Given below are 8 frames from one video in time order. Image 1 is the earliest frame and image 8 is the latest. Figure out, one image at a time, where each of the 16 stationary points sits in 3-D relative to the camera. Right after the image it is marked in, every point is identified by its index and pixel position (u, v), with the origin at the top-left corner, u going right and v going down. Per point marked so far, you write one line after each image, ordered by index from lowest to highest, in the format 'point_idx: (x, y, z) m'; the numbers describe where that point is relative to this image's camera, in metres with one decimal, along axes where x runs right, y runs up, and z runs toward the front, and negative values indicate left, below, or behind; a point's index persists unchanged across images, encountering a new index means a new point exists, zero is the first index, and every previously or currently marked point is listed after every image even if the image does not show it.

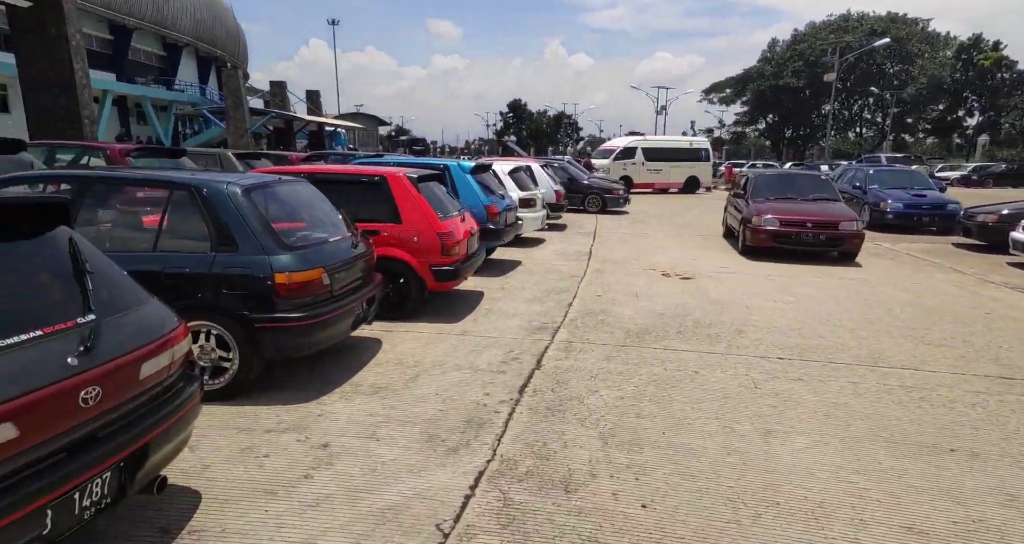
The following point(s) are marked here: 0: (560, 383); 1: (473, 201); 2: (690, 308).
0: (+0.3, -0.8, +4.3) m
1: (-0.6, +1.0, +8.4) m
2: (+1.9, -0.4, +6.6) m
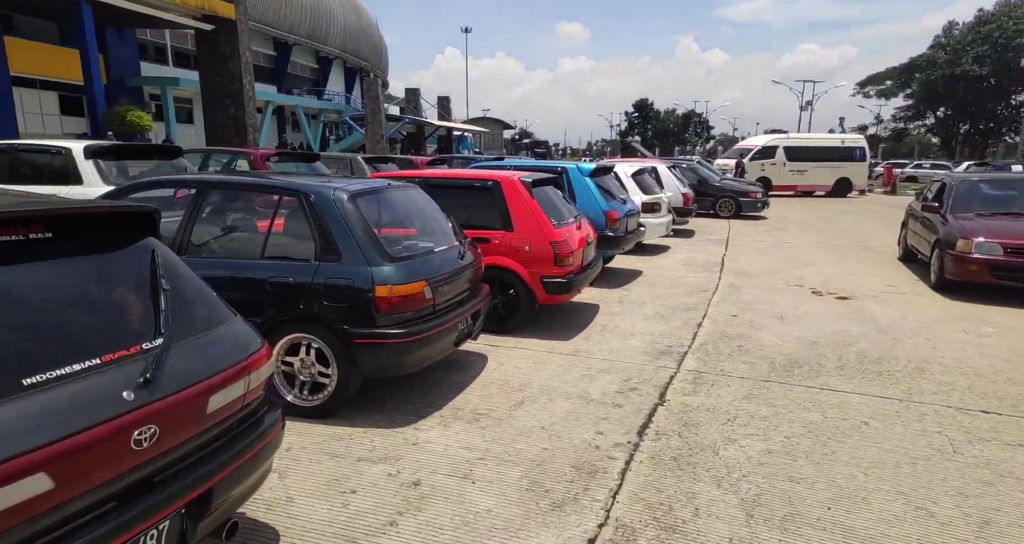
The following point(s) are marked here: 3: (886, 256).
0: (+1.1, -0.9, +3.7) m
1: (+1.0, +0.9, +7.9) m
2: (+3.1, -0.6, +5.6) m
3: (+6.3, +0.3, +10.2) m
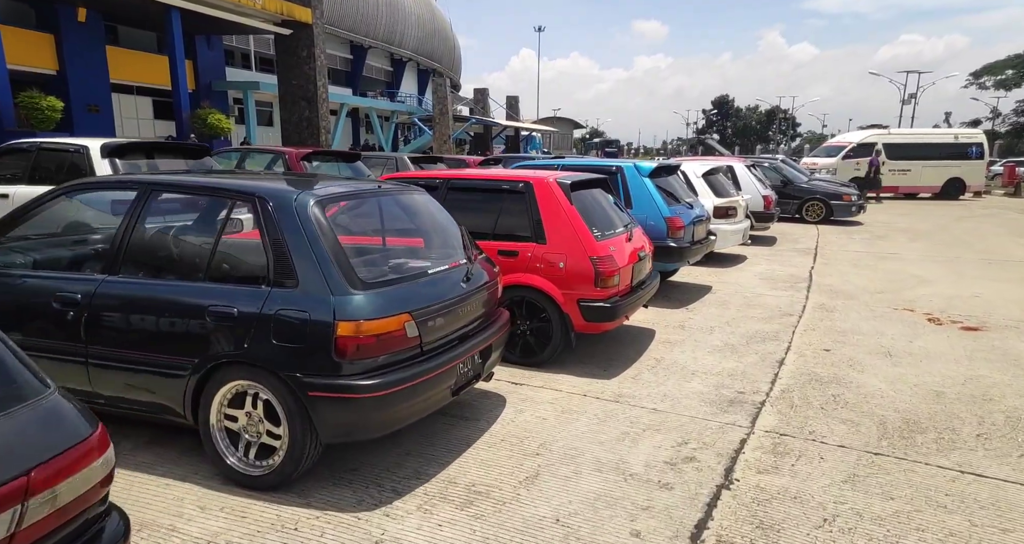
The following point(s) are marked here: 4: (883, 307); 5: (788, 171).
0: (+1.1, -1.1, +2.6) m
1: (+1.6, +0.7, +6.8) m
2: (+3.3, -0.8, +4.3) m
3: (+7.1, 0.0, +8.5) m
4: (+4.1, -0.4, +6.7) m
5: (+7.4, +2.7, +16.1) m
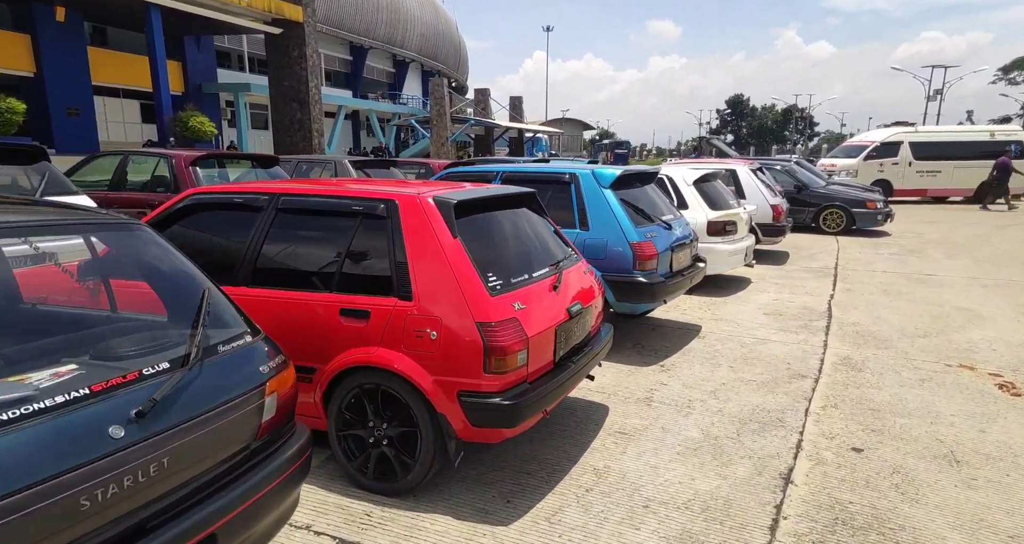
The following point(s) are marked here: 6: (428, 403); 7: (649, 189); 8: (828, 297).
0: (+0.3, -1.5, +0.9) m
1: (+0.9, +0.3, +5.1) m
2: (+2.6, -1.2, +2.5) m
3: (+6.4, -0.4, +6.6) m
4: (+3.4, -0.7, +4.9) m
5: (+6.9, +2.3, +14.3) m
6: (-0.4, -0.6, +2.8) m
7: (+1.4, +0.8, +5.9) m
8: (+4.0, -0.4, +7.6) m
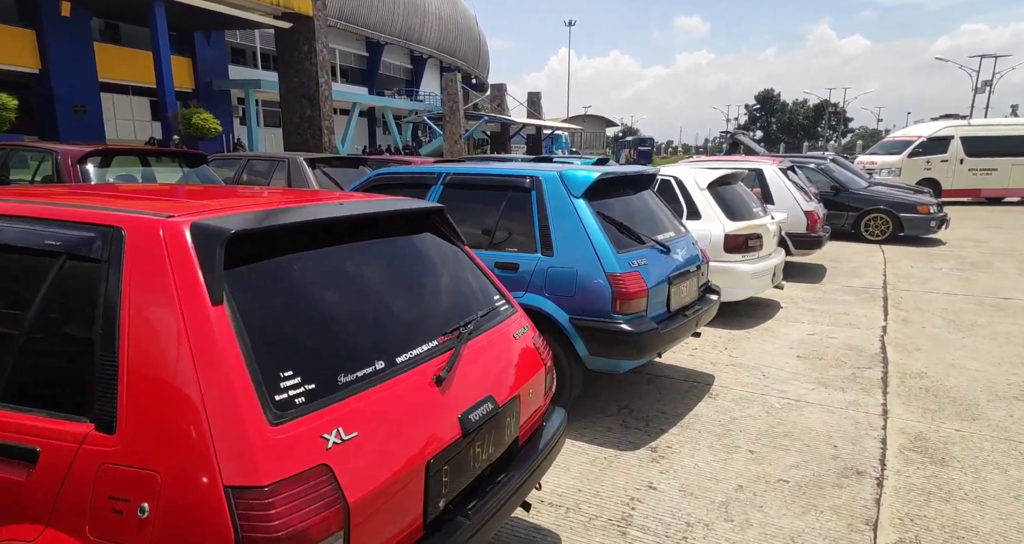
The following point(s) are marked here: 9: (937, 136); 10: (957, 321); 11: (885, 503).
0: (-0.3, -1.7, -0.6) m
1: (+0.5, +0.1, +3.6) m
2: (+2.0, -1.4, +1.0) m
3: (+6.1, -0.7, +4.9) m
4: (+3.0, -1.0, +3.4) m
5: (+6.8, +2.0, +12.5) m
6: (-0.9, -0.9, +1.4) m
7: (+1.0, +0.5, +4.4) m
8: (+3.7, -0.6, +6.0) m
9: (+12.5, +4.0, +17.8) m
10: (+4.9, -0.5, +6.6) m
11: (+1.8, -1.1, +2.9) m
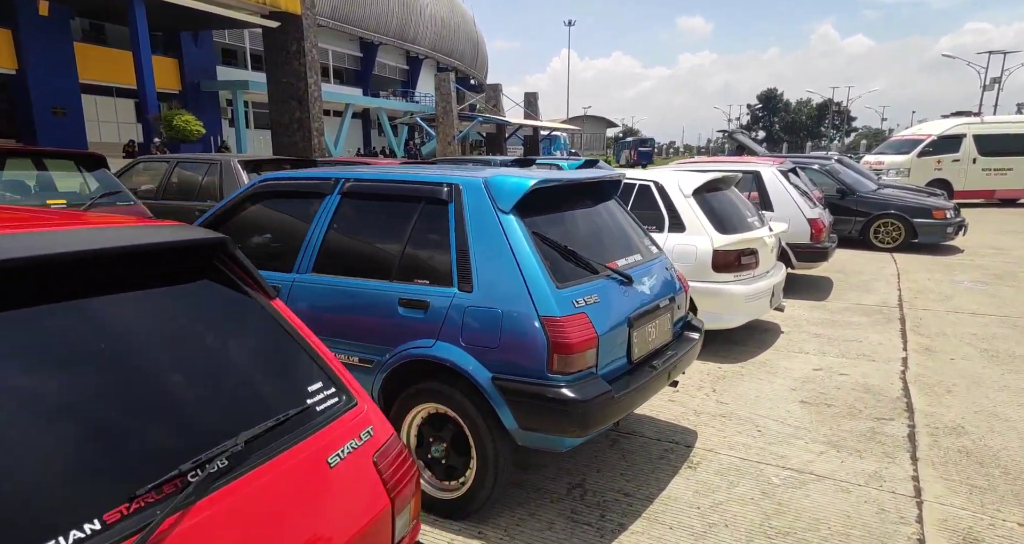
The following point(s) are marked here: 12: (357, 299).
0: (-0.7, -1.9, -1.6) m
1: (0.0, -0.1, +2.6) m
2: (+1.6, -1.6, 0.0) m
3: (+5.6, -0.8, +3.9) m
4: (+2.6, -1.2, +2.4) m
5: (+6.4, +1.8, +11.5) m
6: (-1.3, -1.1, +0.4) m
7: (+0.5, +0.3, +3.5) m
8: (+3.2, -0.8, +5.0) m
9: (+12.0, +3.8, +16.7) m
10: (+4.4, -0.7, +5.6) m
11: (+1.4, -1.3, +1.9) m
12: (-0.8, -0.1, +3.0) m
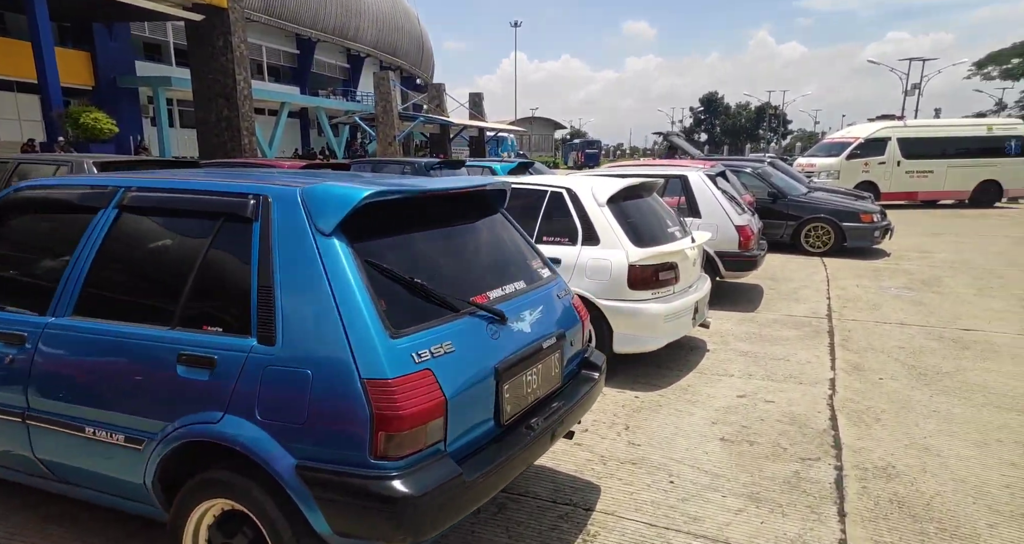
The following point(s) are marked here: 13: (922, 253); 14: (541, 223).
0: (-1.0, -2.1, -2.3) m
1: (-0.6, -0.3, +1.9) m
2: (+1.2, -1.7, -0.6) m
3: (+4.9, -0.9, +3.7) m
4: (+2.0, -1.3, +1.9) m
5: (+5.0, +1.8, +11.4) m
6: (-1.8, -1.2, -0.3) m
7: (-0.2, +0.2, +2.8) m
8: (+2.4, -0.9, +4.6) m
9: (+10.2, +3.8, +17.0) m
10: (+3.6, -0.8, +5.3) m
11: (+0.8, -1.4, +1.4) m
12: (-1.4, -0.3, +2.3) m
13: (+7.5, +0.4, +11.1) m
14: (+0.3, +0.5, +5.4) m
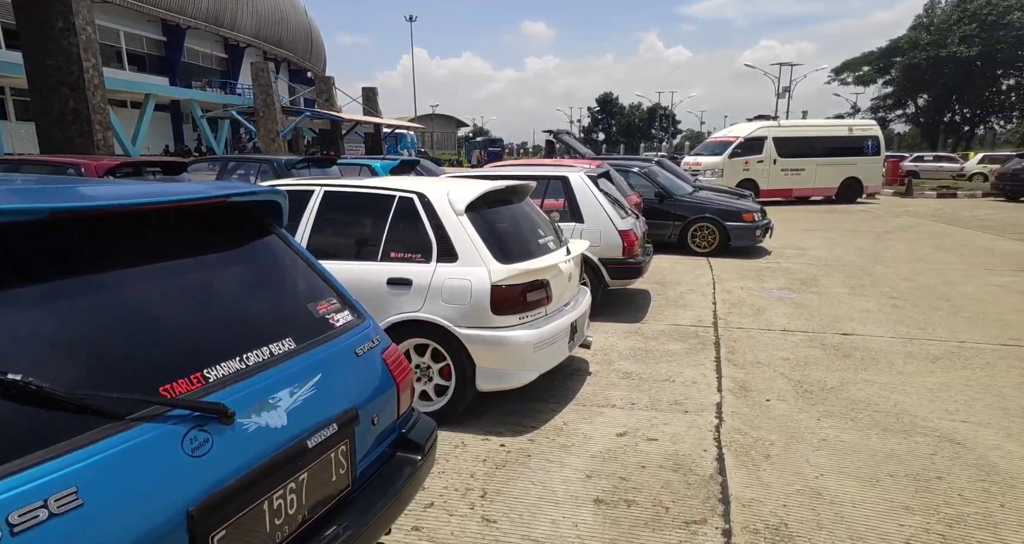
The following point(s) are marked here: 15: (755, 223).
0: (-0.9, -2.3, -3.2) m
1: (-1.2, -0.5, +1.0) m
2: (+1.0, -1.9, -1.2) m
3: (+3.9, -1.0, +3.6) m
4: (+1.4, -1.4, +1.3) m
5: (+2.8, +1.7, +11.1) m
6: (-2.0, -1.5, -1.5) m
7: (-0.9, 0.0, +1.9) m
8: (+1.4, -1.0, +4.1) m
9: (+7.0, +3.9, +17.5) m
10: (+2.4, -0.9, +4.9) m
11: (+0.3, -1.6, +0.6) m
12: (-2.1, -0.5, +1.2) m
13: (+5.4, +0.5, +11.3) m
14: (-0.9, +0.3, +4.5) m
15: (+4.1, +0.8, +10.3) m
